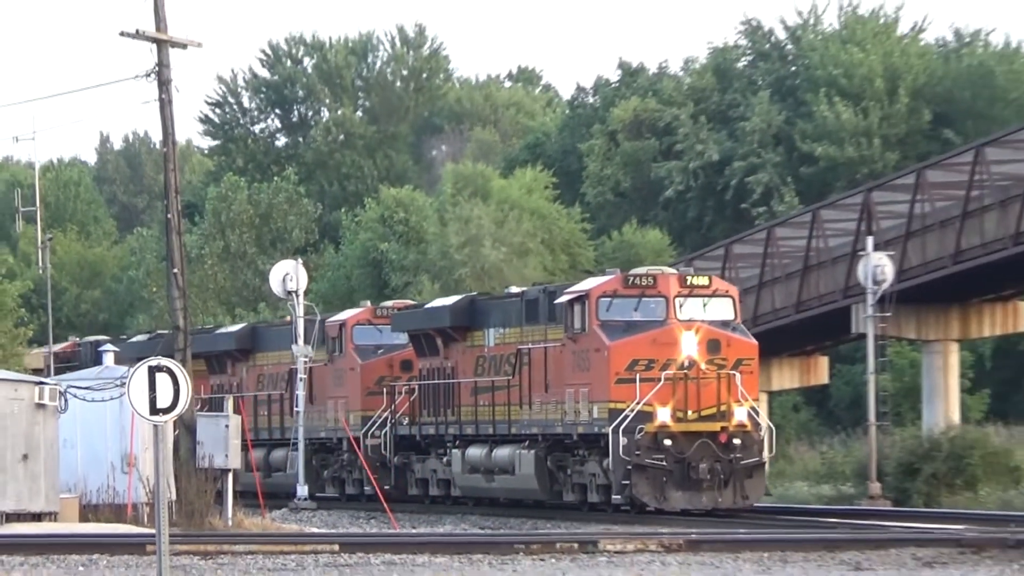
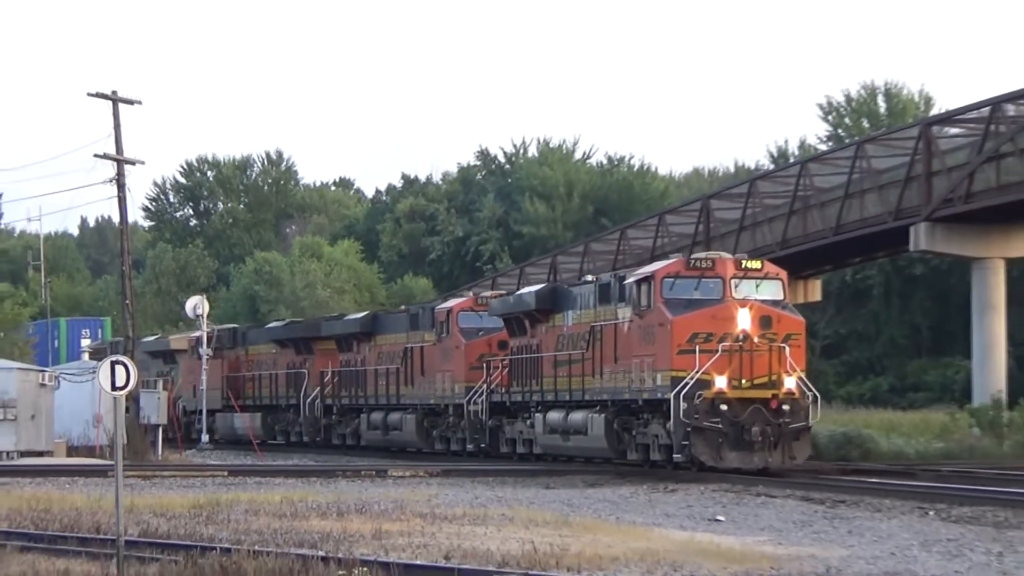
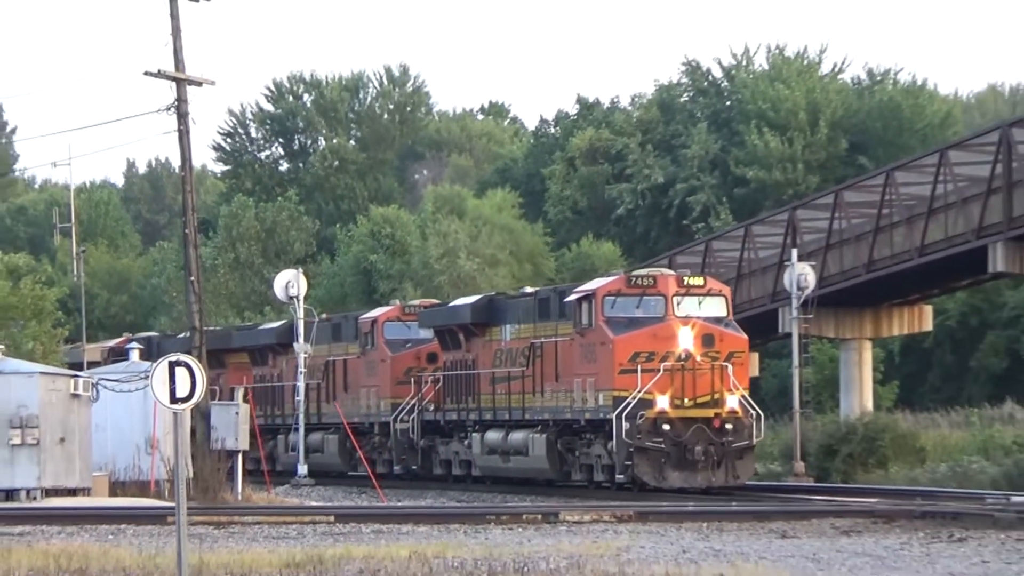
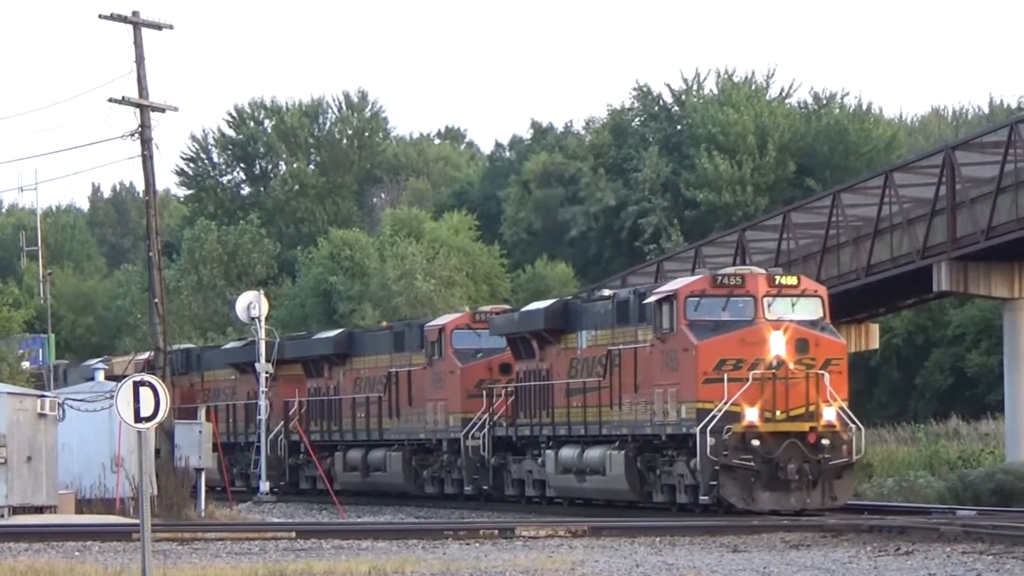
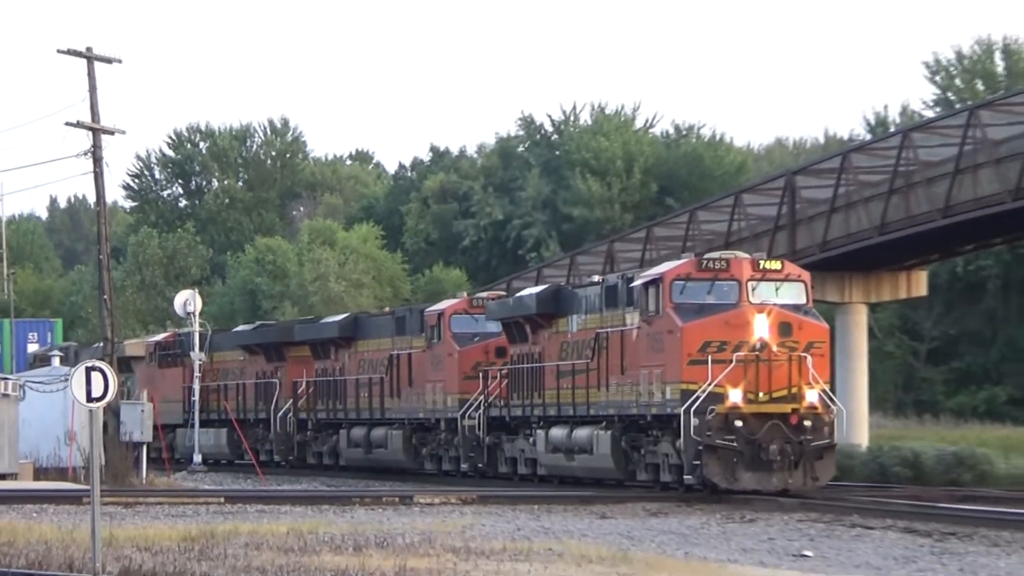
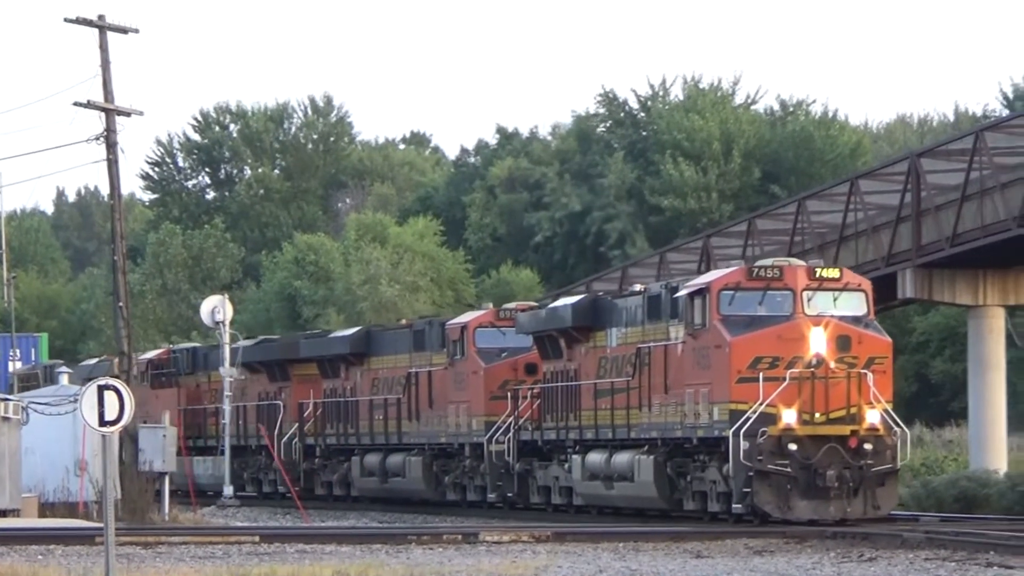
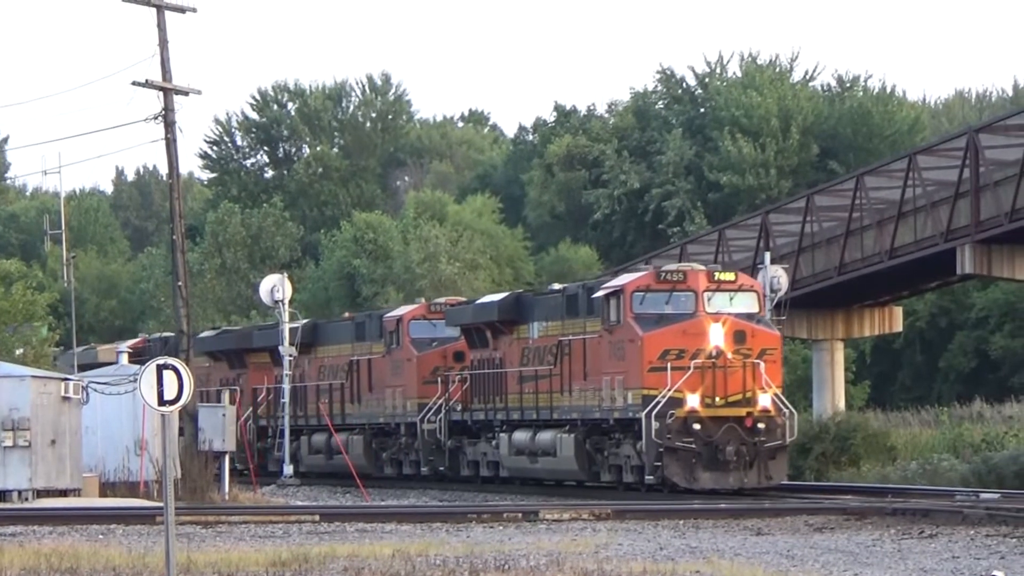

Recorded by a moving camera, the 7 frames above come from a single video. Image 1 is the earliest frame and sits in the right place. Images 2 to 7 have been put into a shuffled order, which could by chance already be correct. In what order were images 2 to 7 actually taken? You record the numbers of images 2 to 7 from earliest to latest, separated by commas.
3, 7, 4, 6, 5, 2
